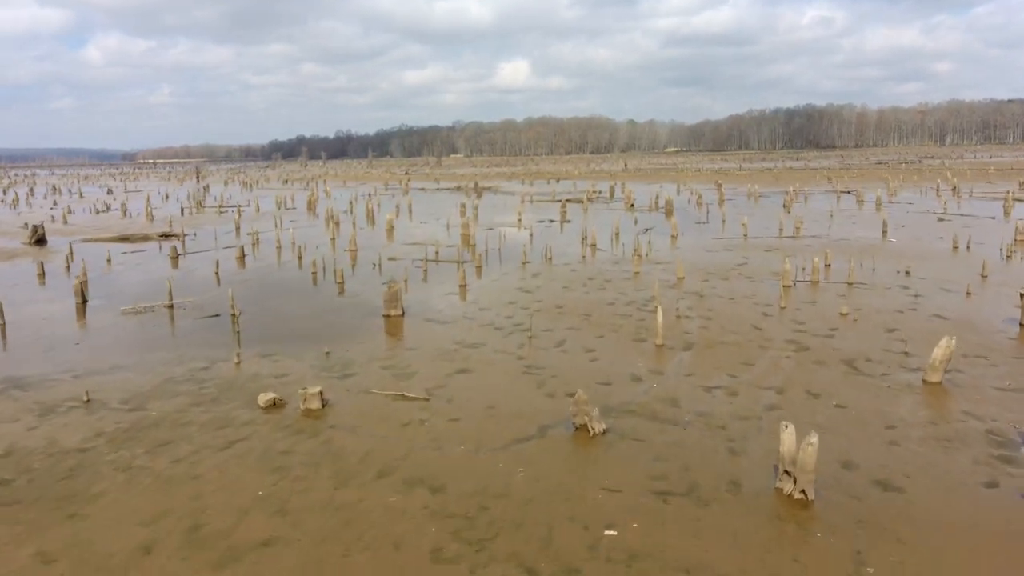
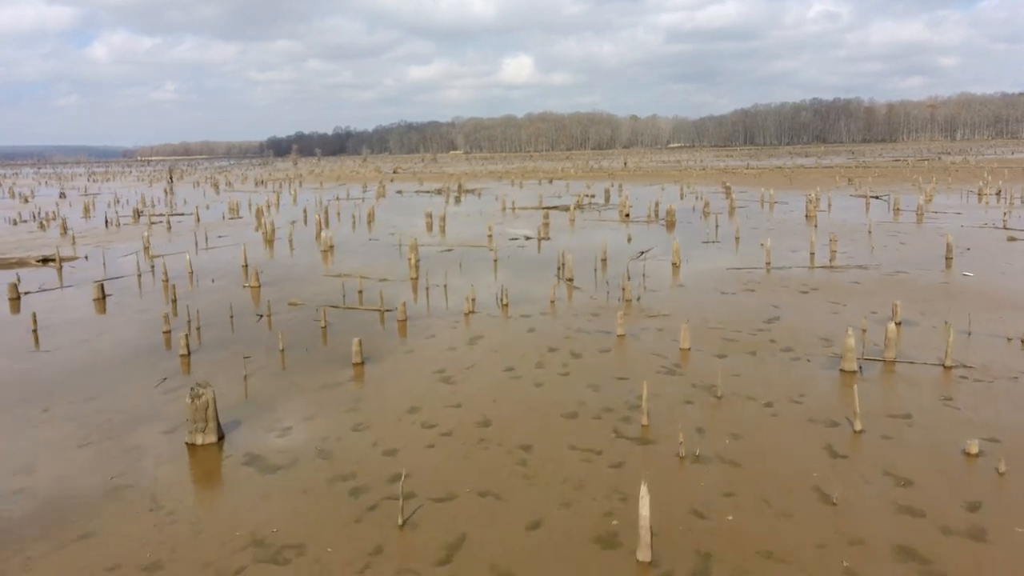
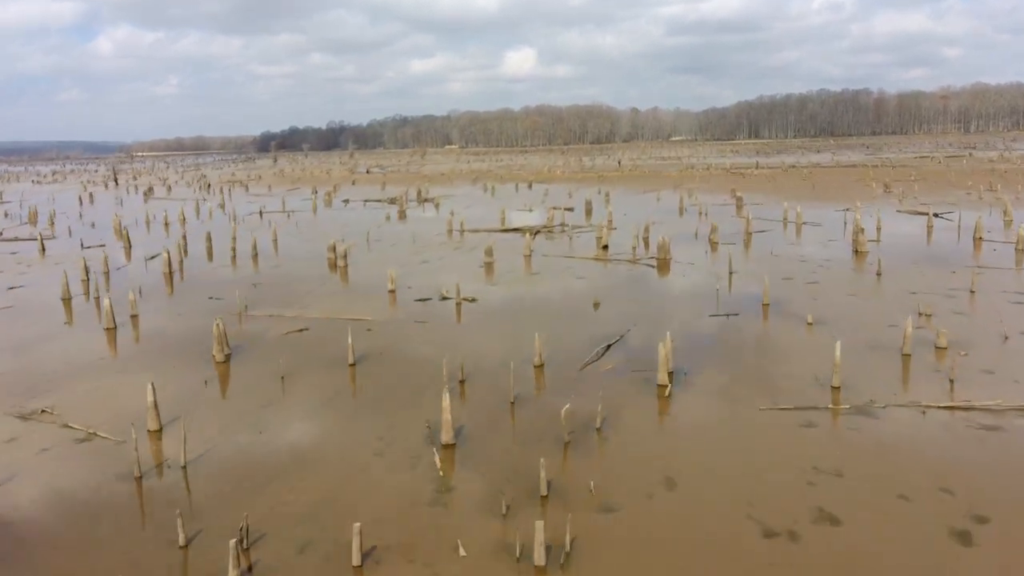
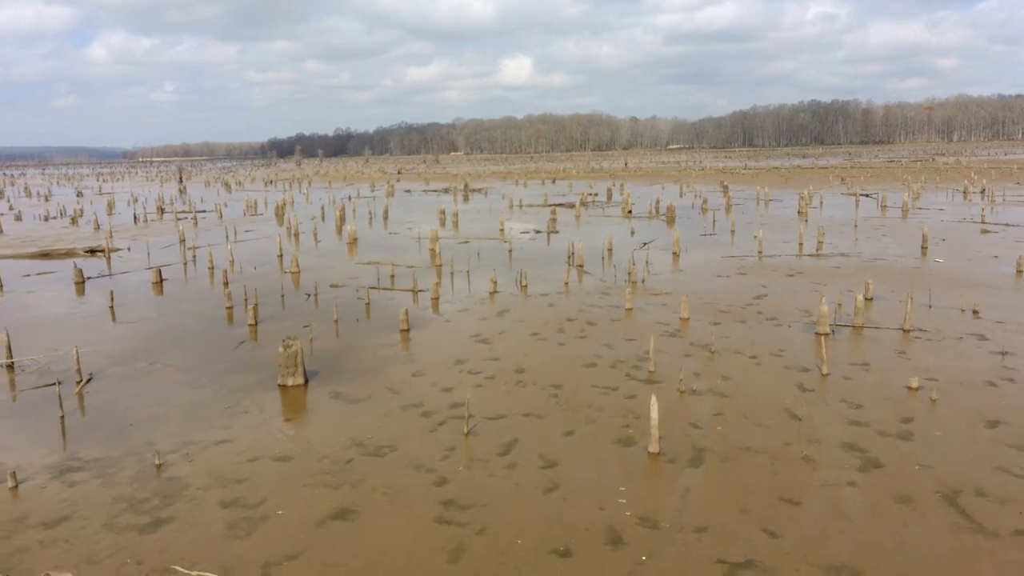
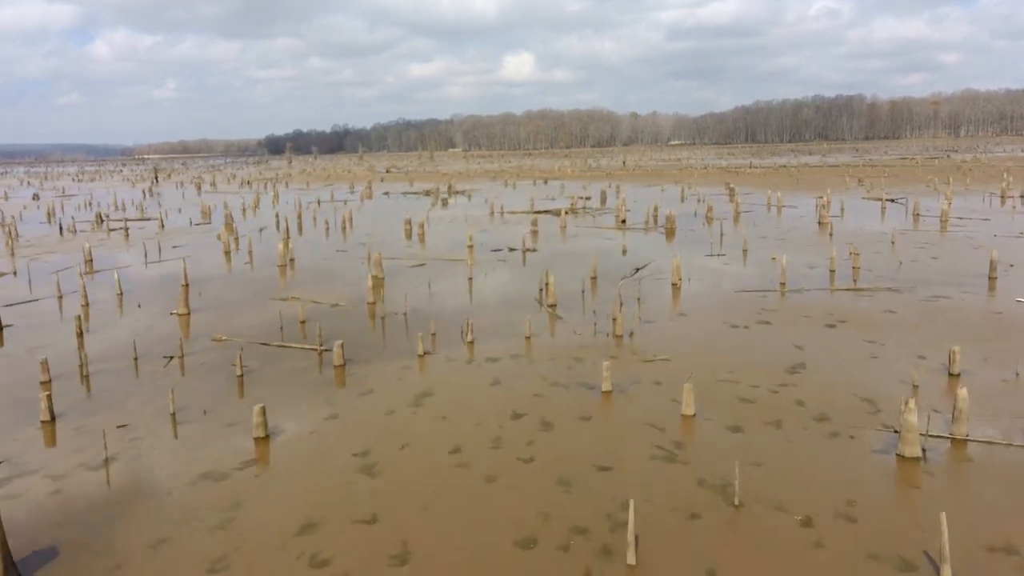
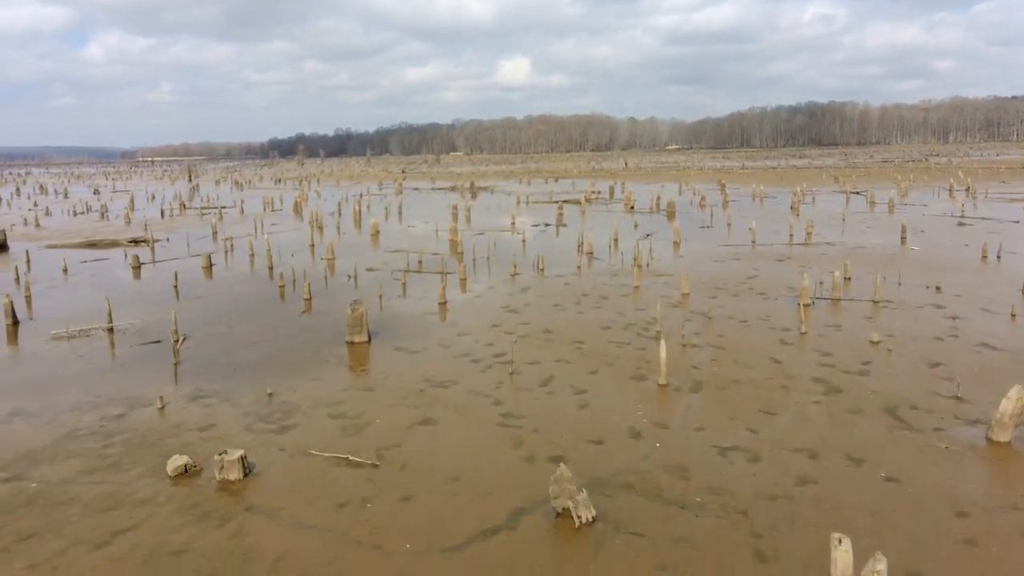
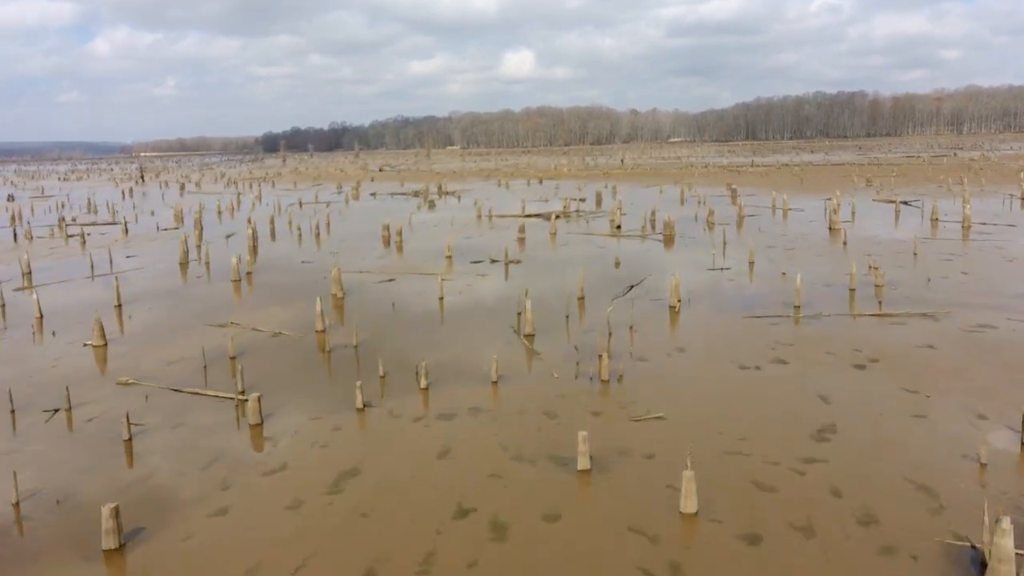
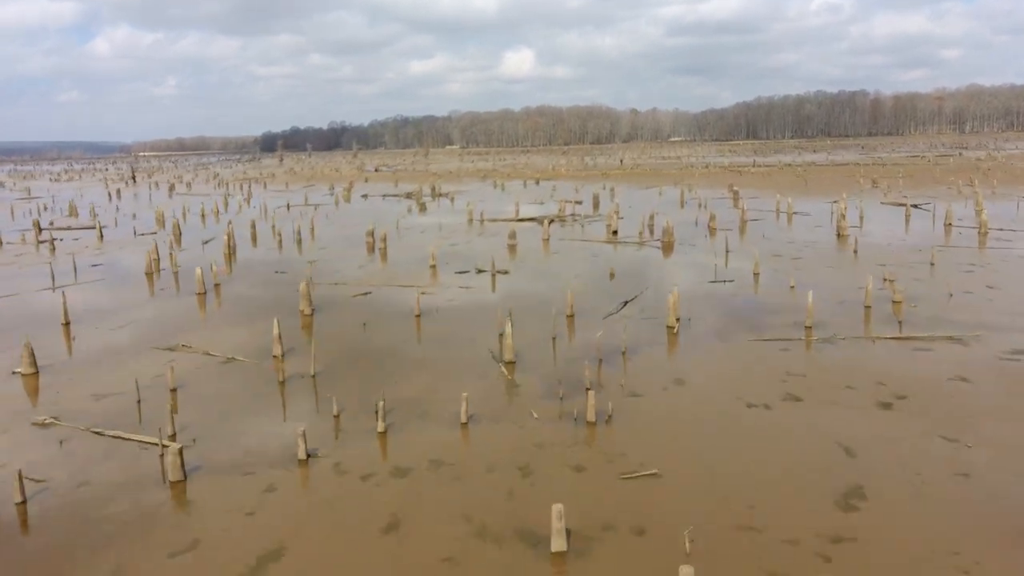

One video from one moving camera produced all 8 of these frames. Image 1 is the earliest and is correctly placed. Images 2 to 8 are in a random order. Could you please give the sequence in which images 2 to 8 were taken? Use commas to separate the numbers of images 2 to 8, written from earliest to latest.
6, 4, 2, 5, 7, 8, 3
